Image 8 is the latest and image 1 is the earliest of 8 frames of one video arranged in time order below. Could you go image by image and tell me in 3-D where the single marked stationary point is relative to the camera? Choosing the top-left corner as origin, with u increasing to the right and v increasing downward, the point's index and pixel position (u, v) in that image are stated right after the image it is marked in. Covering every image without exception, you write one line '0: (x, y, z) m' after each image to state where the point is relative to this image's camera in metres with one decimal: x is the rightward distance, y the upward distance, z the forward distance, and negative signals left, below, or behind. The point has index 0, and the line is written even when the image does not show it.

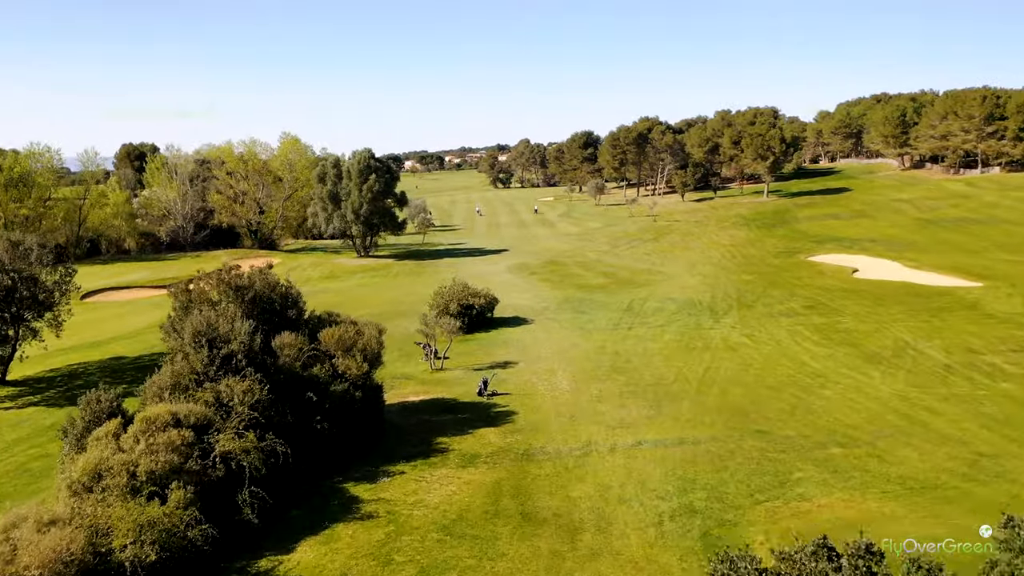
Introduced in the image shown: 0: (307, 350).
0: (-4.5, -1.4, +19.8) m
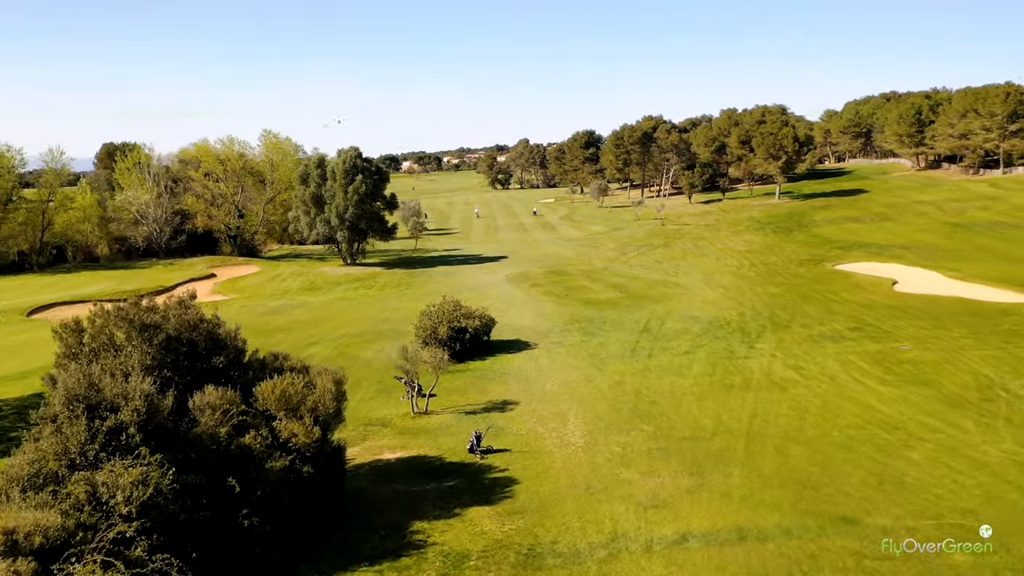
0: (-4.5, -2.0, +14.8) m
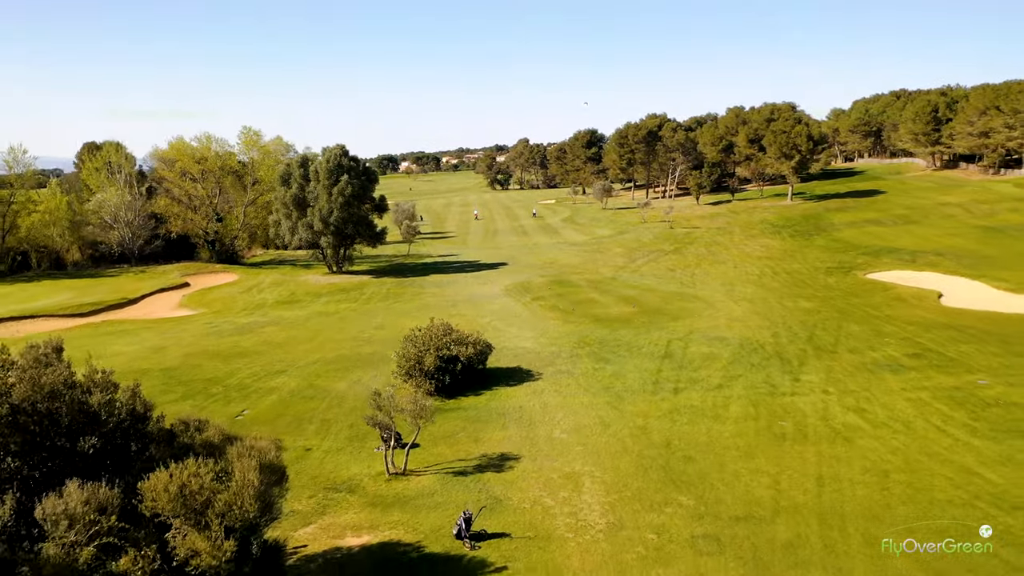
0: (-4.5, -2.6, +10.1) m
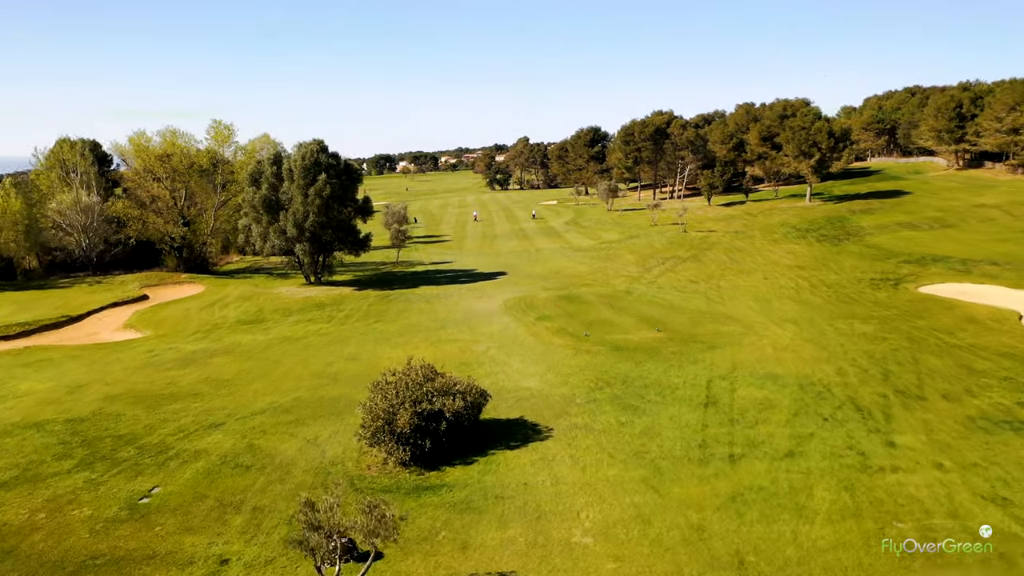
0: (-4.5, -3.3, +4.0) m
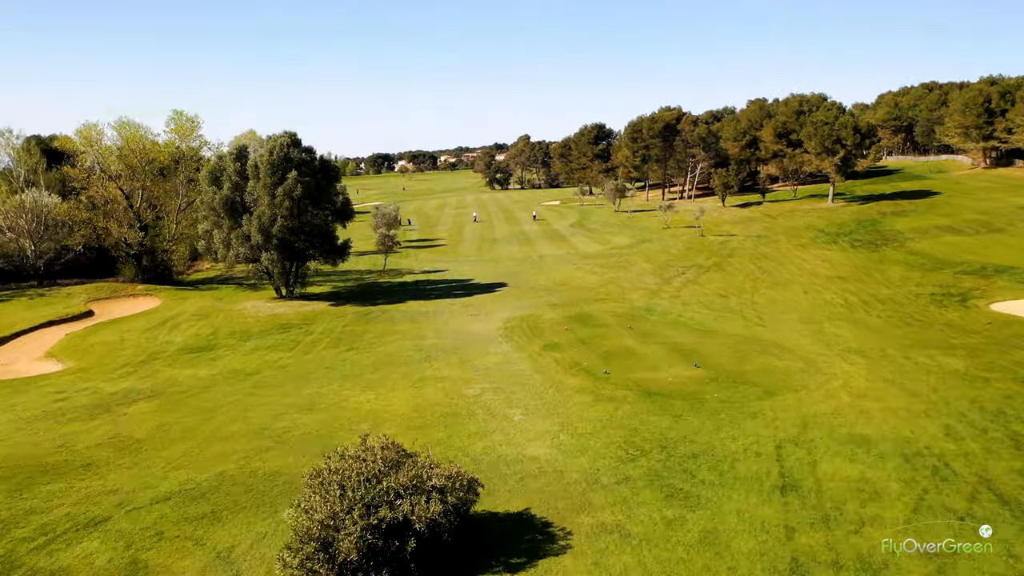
0: (-4.4, -4.0, -2.2) m
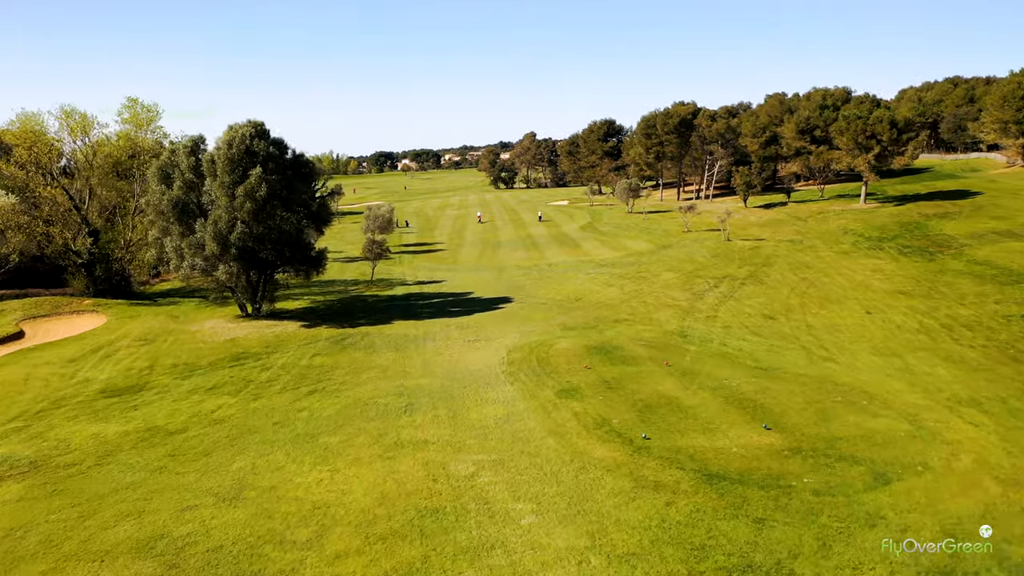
0: (-4.5, -4.7, -8.6) m
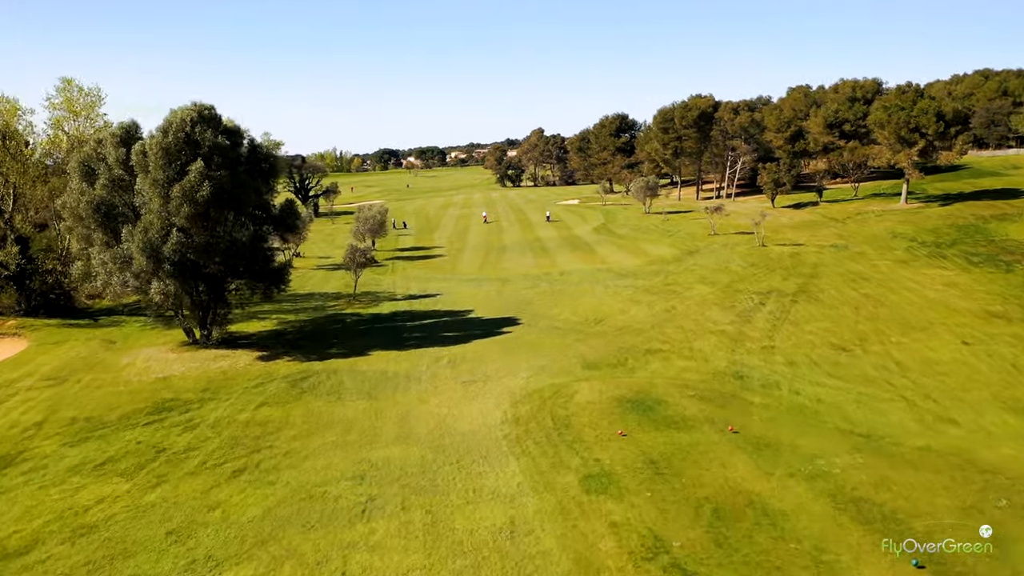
0: (-4.6, -5.5, -15.3) m
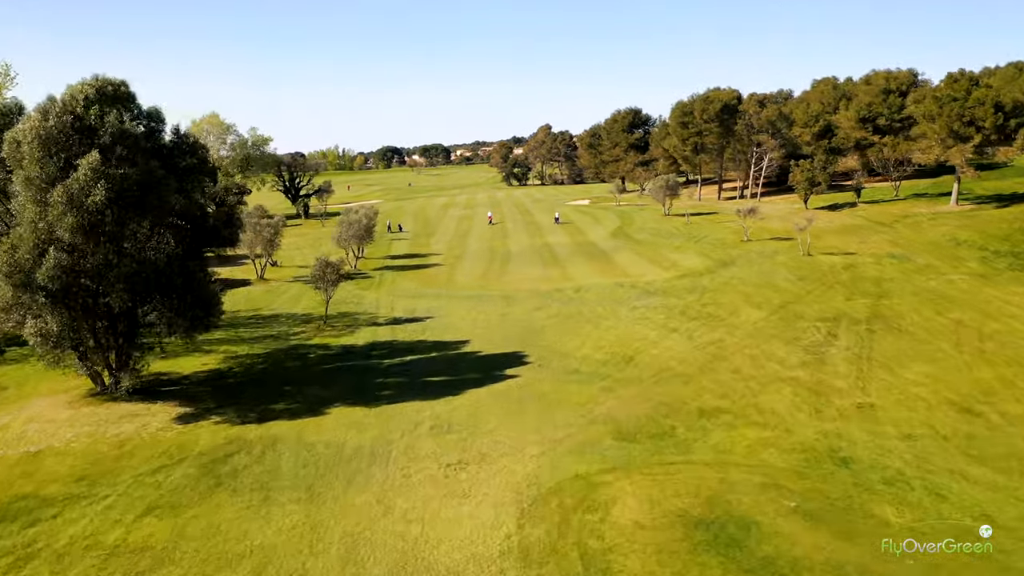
0: (-4.8, -6.4, -22.3) m
